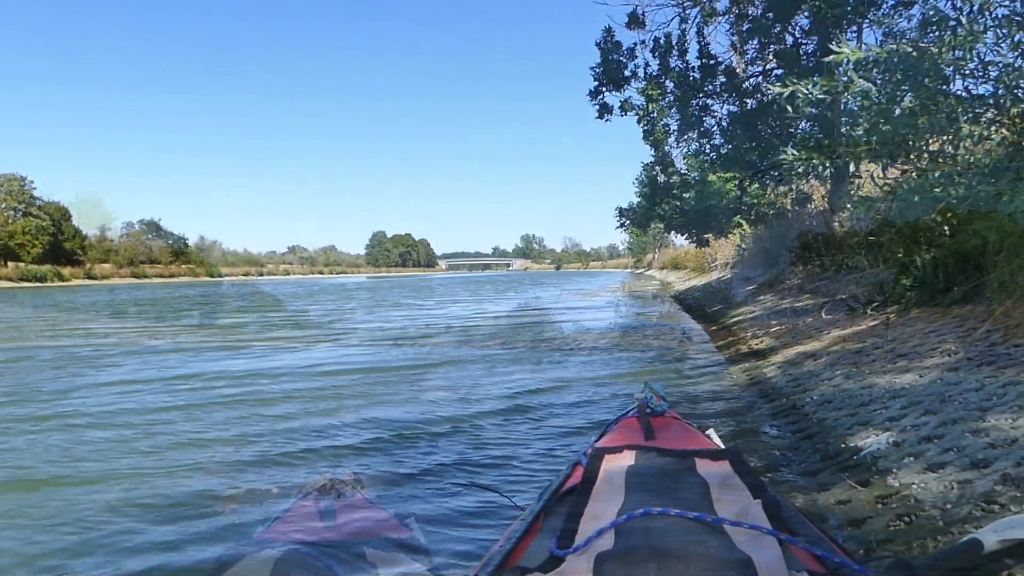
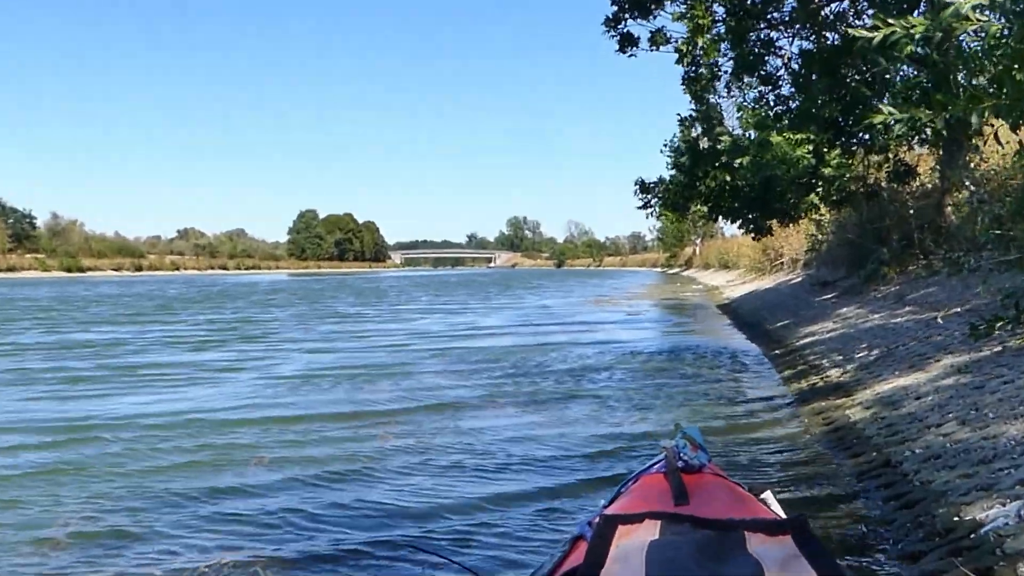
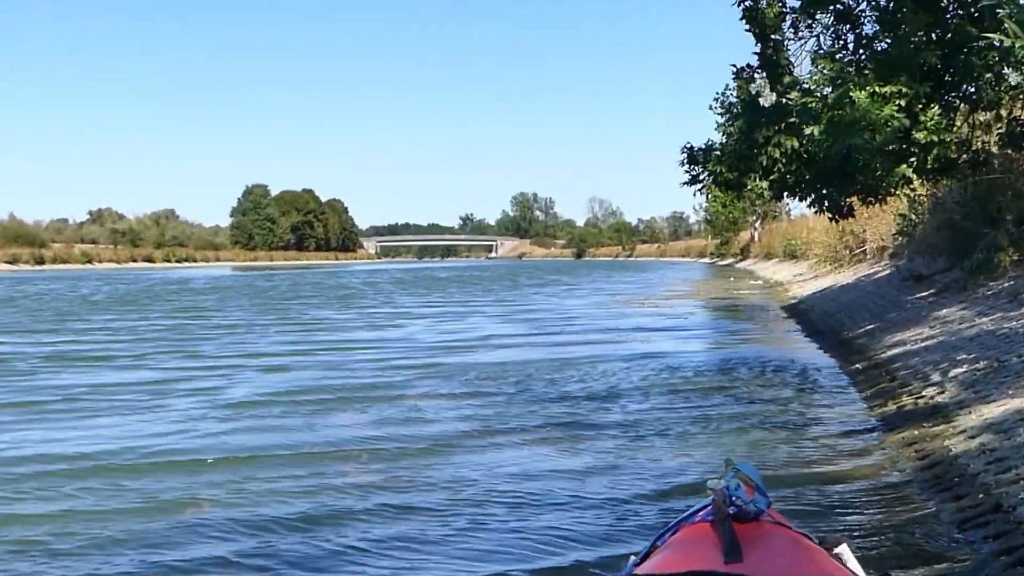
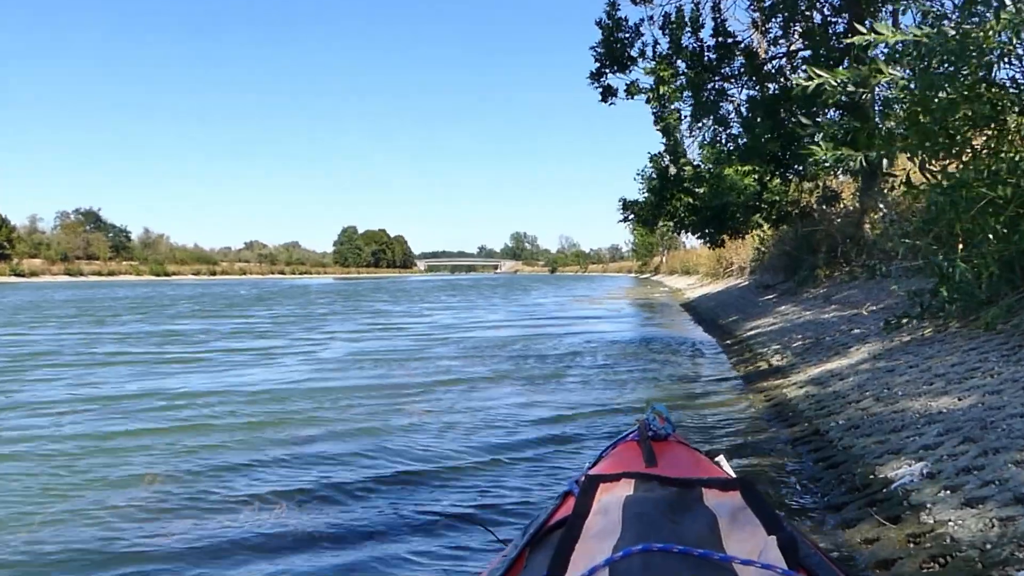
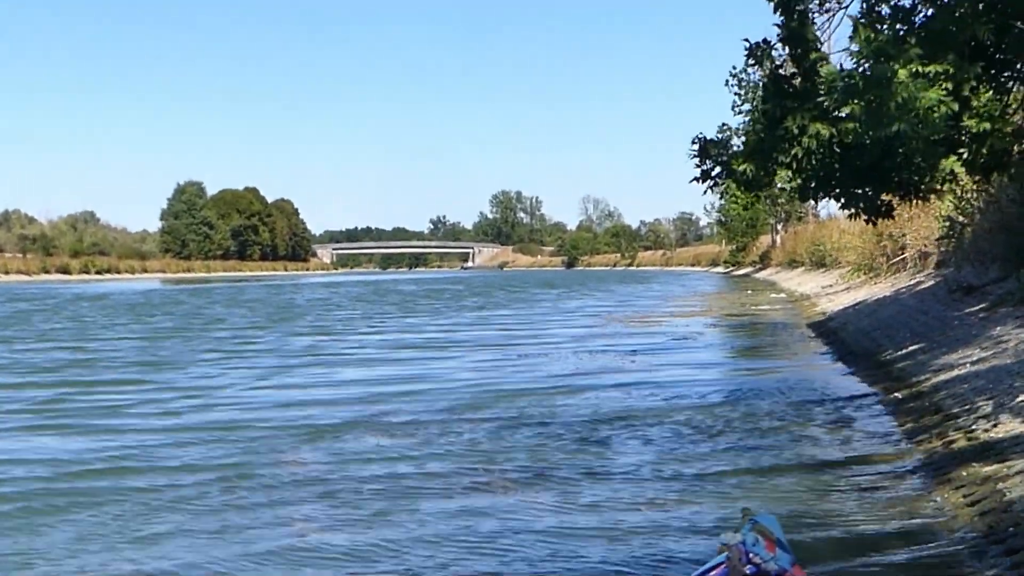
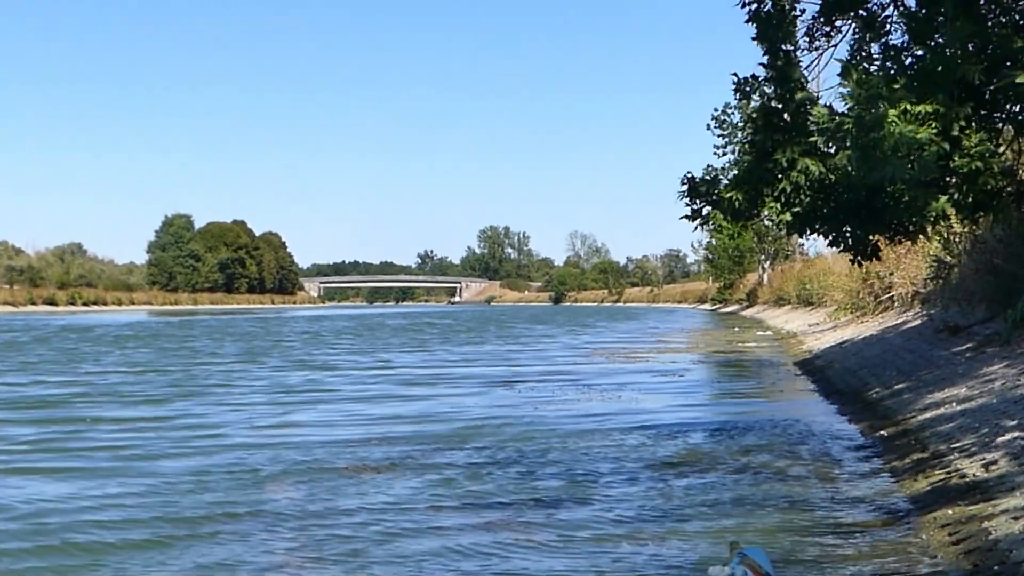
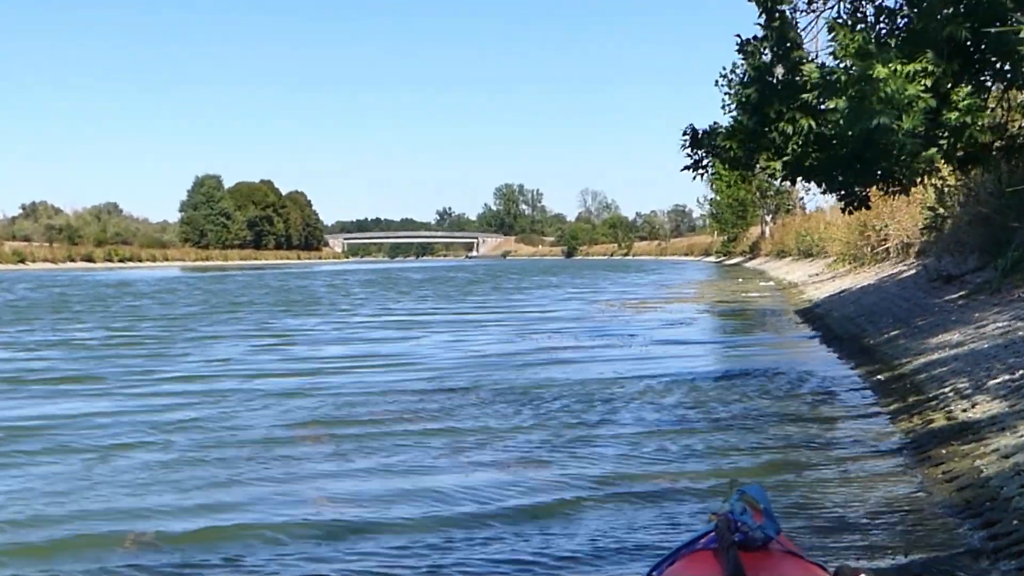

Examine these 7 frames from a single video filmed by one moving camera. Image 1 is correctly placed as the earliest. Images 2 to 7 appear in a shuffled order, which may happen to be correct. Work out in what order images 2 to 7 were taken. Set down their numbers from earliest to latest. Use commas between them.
4, 2, 3, 7, 5, 6
